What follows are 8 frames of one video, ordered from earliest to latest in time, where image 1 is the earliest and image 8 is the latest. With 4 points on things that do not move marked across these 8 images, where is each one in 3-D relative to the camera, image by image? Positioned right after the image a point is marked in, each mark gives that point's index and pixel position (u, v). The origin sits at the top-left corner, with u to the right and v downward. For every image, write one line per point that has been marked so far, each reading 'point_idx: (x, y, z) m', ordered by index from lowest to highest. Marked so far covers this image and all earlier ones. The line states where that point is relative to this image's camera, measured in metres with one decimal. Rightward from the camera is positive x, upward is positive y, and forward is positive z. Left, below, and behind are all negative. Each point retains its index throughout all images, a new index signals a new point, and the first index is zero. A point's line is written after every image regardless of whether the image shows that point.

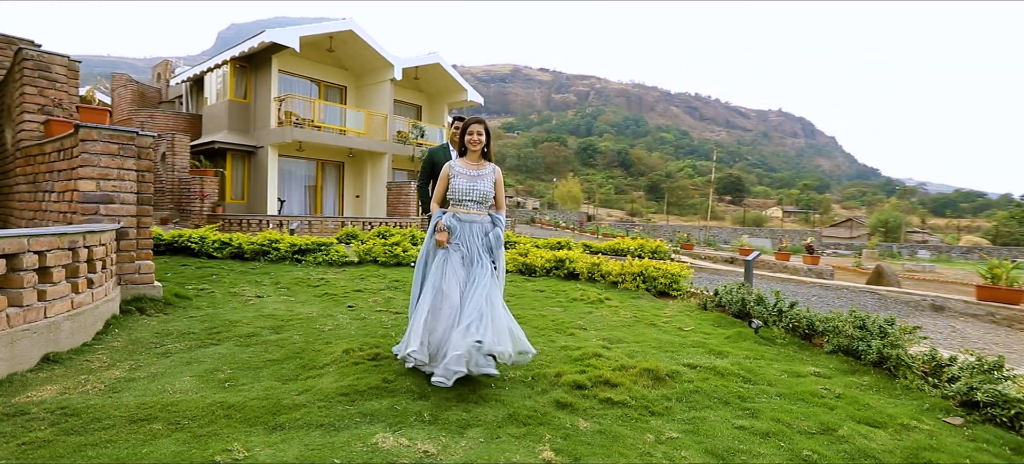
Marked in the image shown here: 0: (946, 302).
0: (+5.8, -0.9, +6.4) m
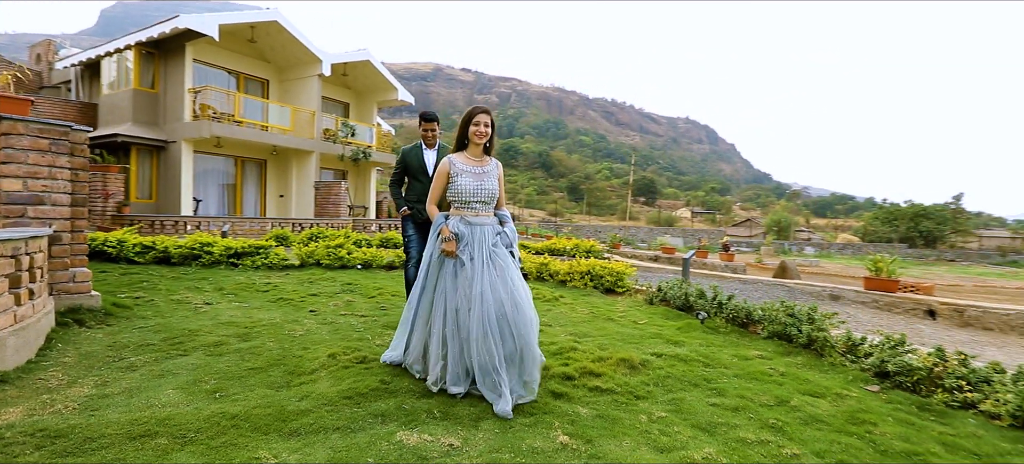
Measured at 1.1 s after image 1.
0: (+5.1, -0.9, +7.5) m
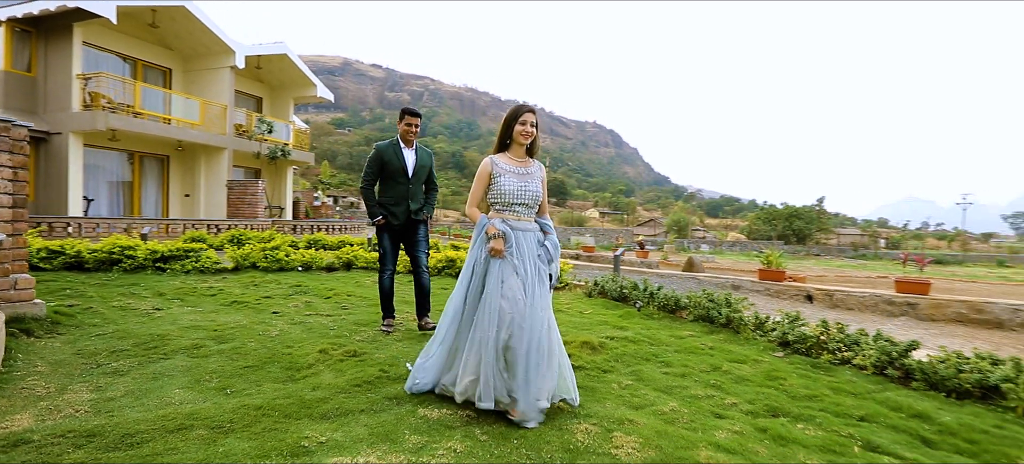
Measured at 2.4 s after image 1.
0: (+4.1, -0.9, +8.7) m
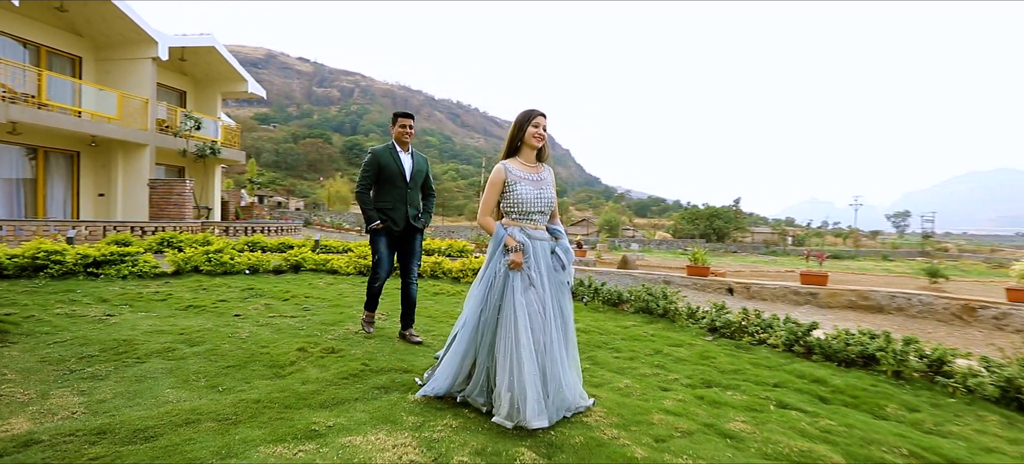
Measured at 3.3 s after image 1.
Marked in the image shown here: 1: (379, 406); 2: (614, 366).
0: (+3.2, -0.9, +9.5) m
1: (-0.7, -1.0, +2.7) m
2: (+0.8, -1.0, +3.6) m
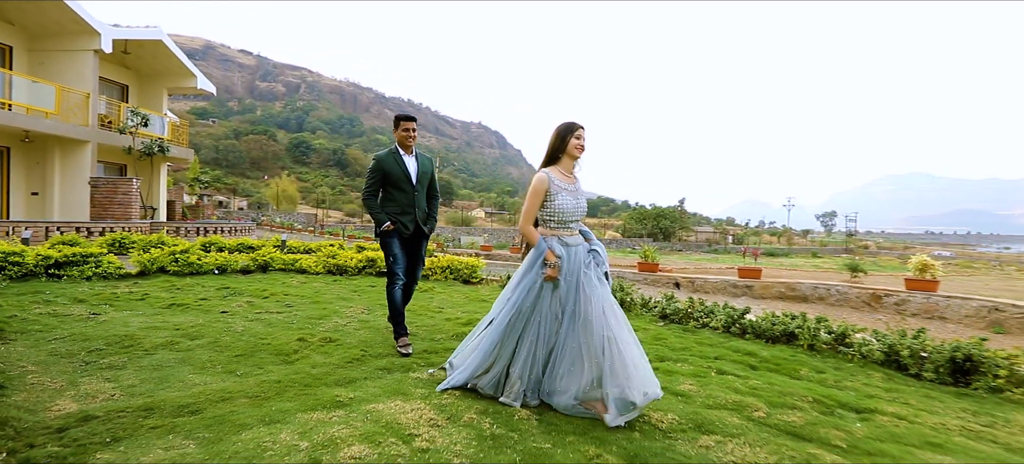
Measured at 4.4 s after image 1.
0: (+2.4, -0.9, +10.3) m
1: (-0.8, -1.0, +3.1) m
2: (+0.6, -1.0, +4.1) m
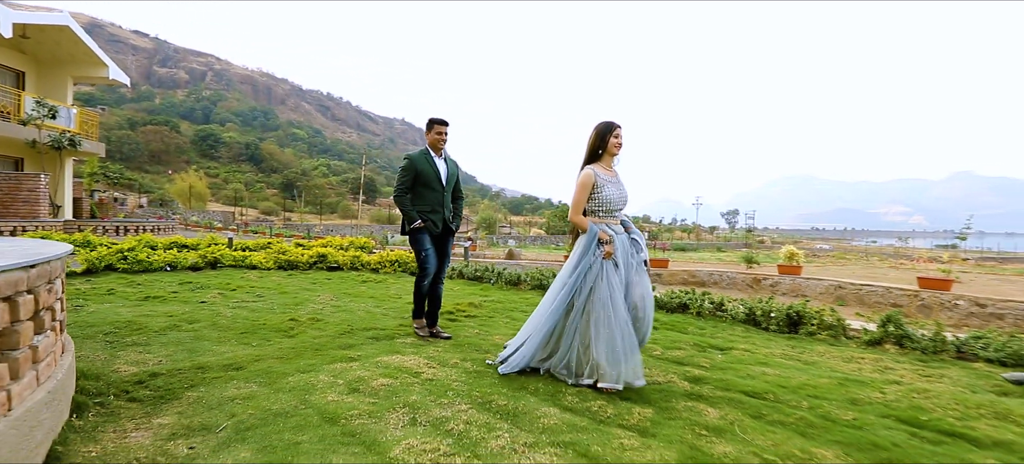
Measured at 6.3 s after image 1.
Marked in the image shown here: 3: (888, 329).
0: (+1.0, -0.8, +11.5) m
1: (-1.1, -0.9, +3.9) m
2: (+0.2, -0.9, +5.1) m
3: (+3.4, -0.9, +4.3) m
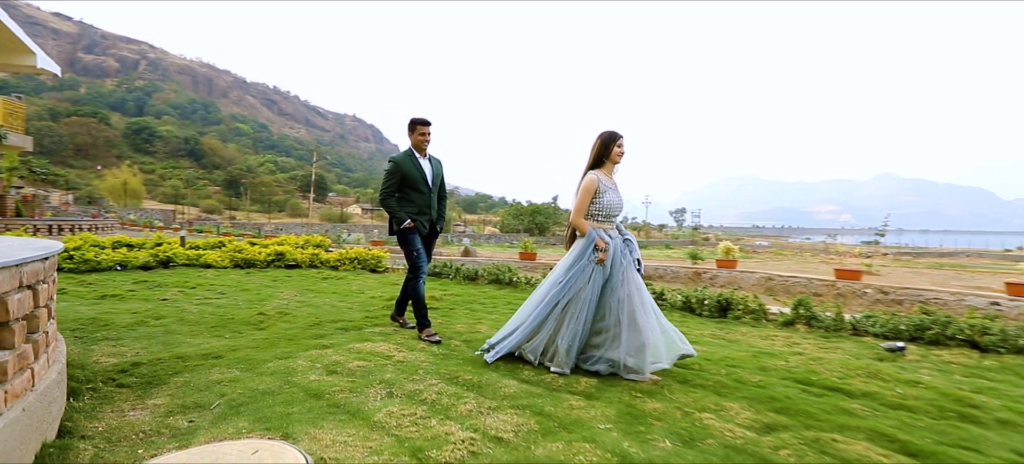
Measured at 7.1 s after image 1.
0: (-0.1, -0.8, +11.9) m
1: (-1.4, -0.9, +4.1) m
2: (-0.3, -0.9, +5.5) m
3: (+3.0, -0.8, +5.0) m
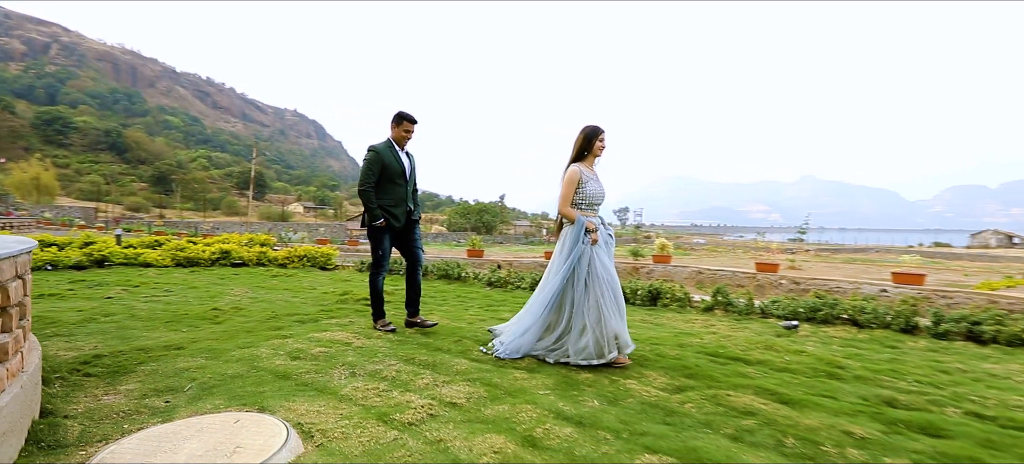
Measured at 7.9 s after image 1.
0: (-1.4, -0.7, +12.2) m
1: (-1.8, -0.9, +4.3) m
2: (-0.9, -0.9, +5.8) m
3: (+2.4, -0.8, +5.6) m
